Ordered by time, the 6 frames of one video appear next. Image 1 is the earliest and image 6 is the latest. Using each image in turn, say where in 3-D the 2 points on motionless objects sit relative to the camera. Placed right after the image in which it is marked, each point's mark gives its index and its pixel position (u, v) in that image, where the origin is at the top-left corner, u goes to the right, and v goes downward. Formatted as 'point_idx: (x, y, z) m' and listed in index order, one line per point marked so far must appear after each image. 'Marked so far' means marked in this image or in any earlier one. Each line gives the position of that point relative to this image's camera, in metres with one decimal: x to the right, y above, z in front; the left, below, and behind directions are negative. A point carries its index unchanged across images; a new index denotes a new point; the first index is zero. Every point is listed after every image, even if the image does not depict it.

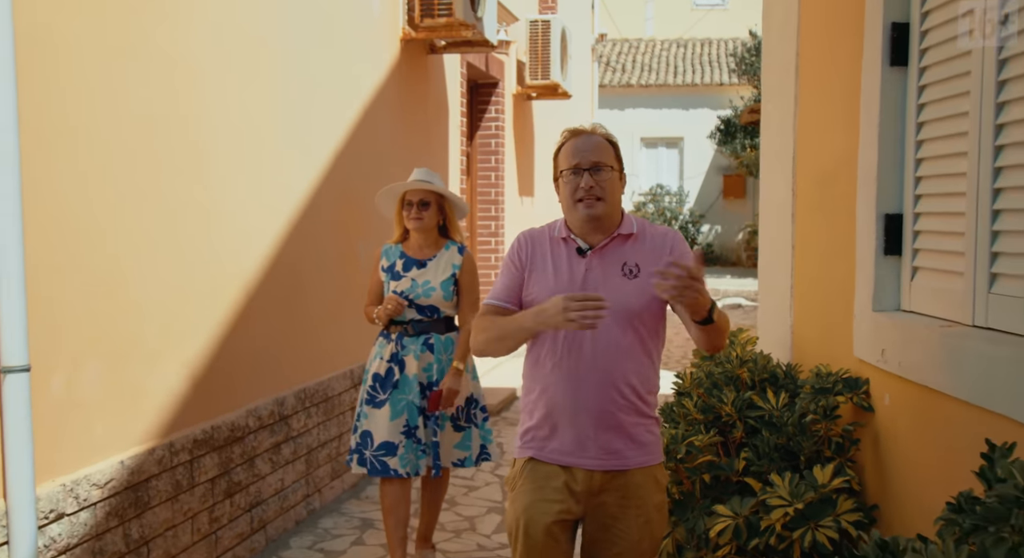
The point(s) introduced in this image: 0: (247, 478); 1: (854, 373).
0: (-1.3, -1.0, +4.4) m
1: (+1.2, -0.3, +3.2) m
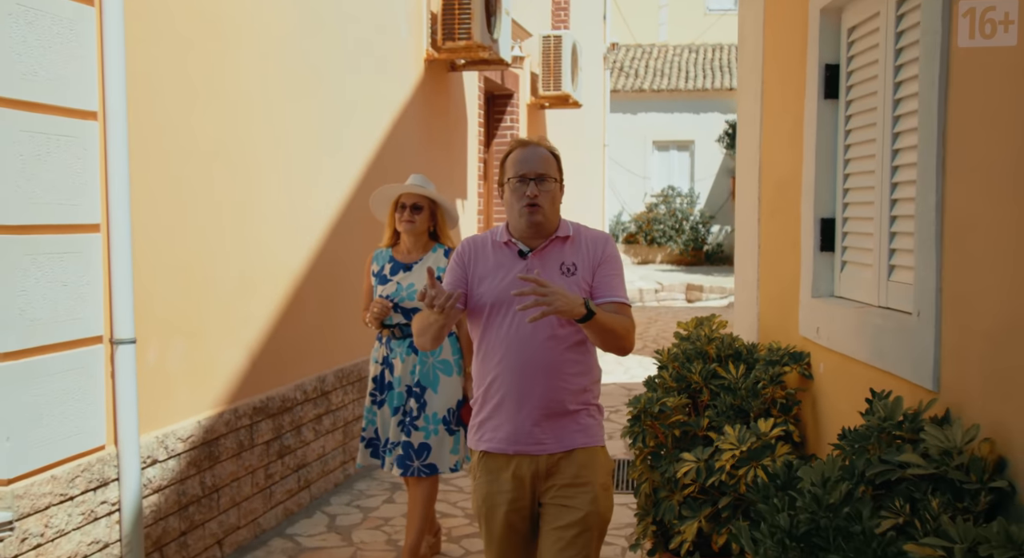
0: (-1.3, -0.9, +5.2) m
1: (+1.2, -0.3, +3.9) m
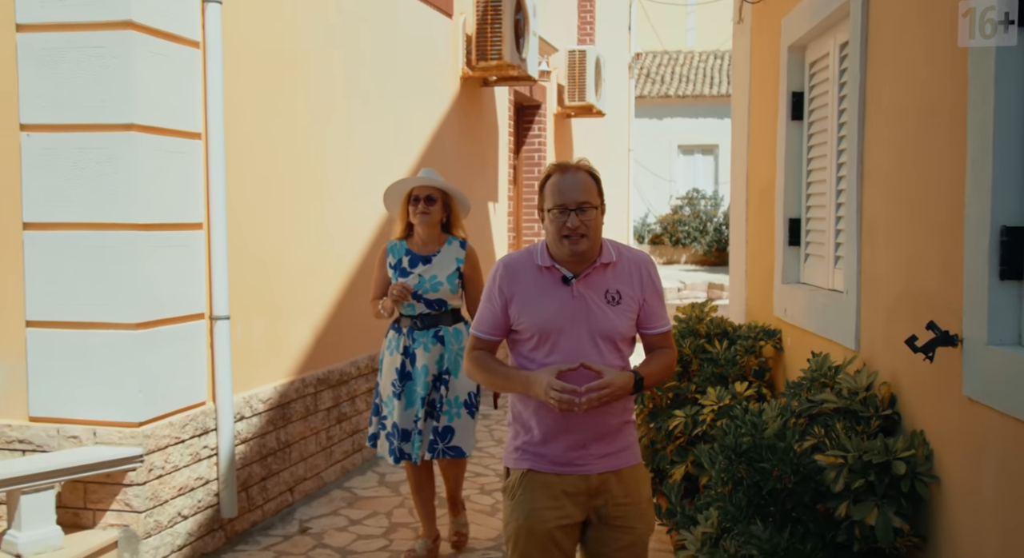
0: (-1.1, -0.9, +6.1) m
1: (+1.4, -0.2, +4.7) m
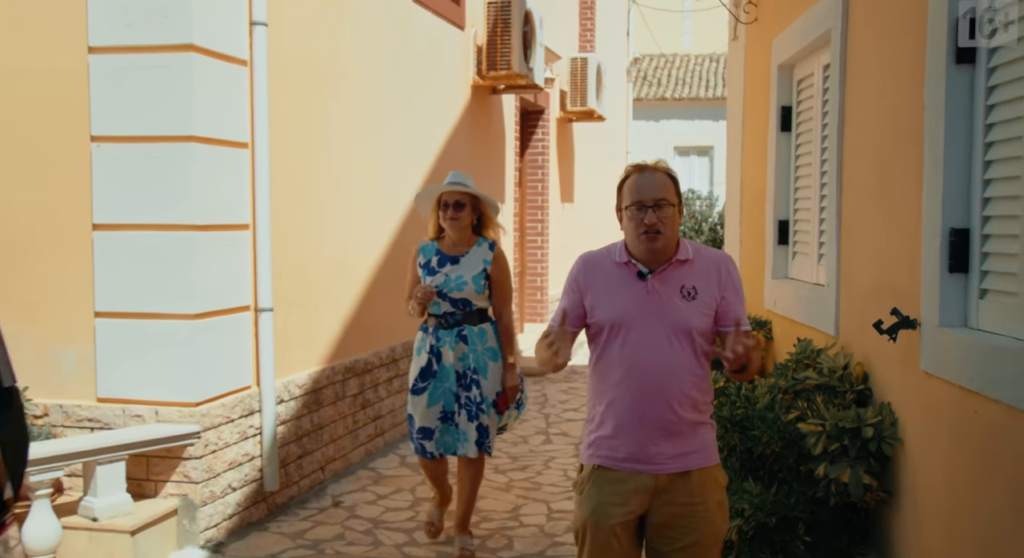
0: (-1.0, -0.9, +6.5) m
1: (+1.5, -0.2, +5.2) m
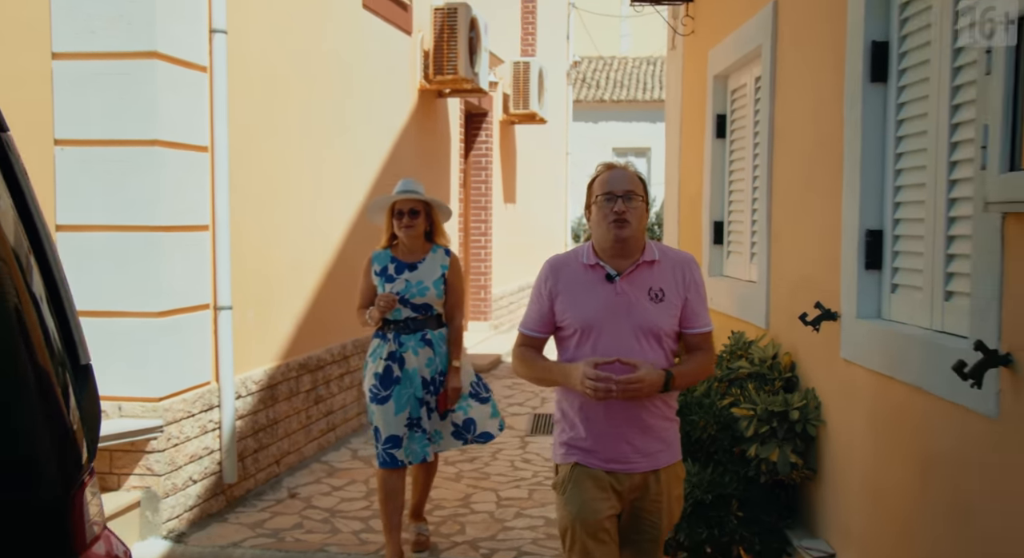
0: (-1.4, -0.9, +6.7) m
1: (+1.2, -0.2, +5.5) m
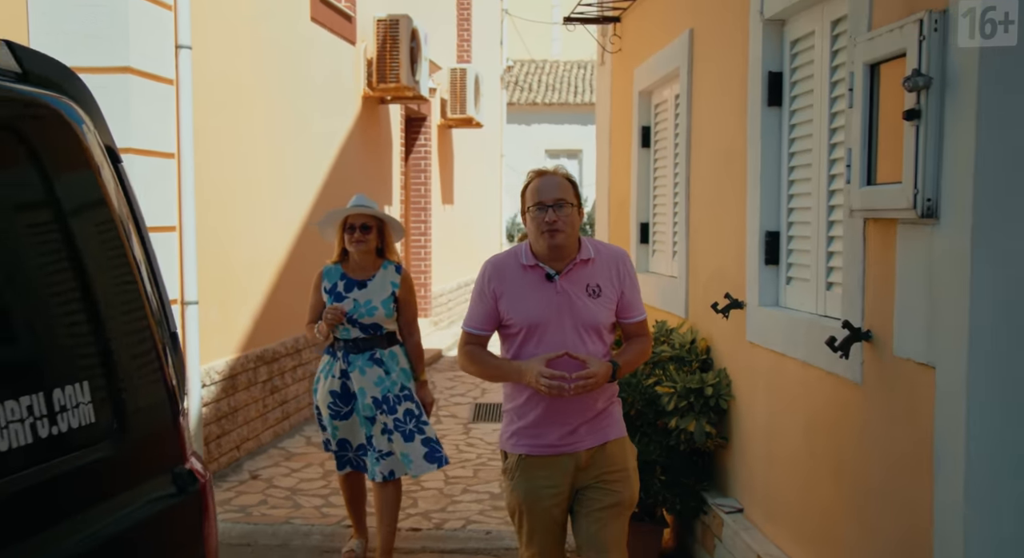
0: (-1.8, -0.8, +7.1) m
1: (+0.8, -0.2, +6.1) m
